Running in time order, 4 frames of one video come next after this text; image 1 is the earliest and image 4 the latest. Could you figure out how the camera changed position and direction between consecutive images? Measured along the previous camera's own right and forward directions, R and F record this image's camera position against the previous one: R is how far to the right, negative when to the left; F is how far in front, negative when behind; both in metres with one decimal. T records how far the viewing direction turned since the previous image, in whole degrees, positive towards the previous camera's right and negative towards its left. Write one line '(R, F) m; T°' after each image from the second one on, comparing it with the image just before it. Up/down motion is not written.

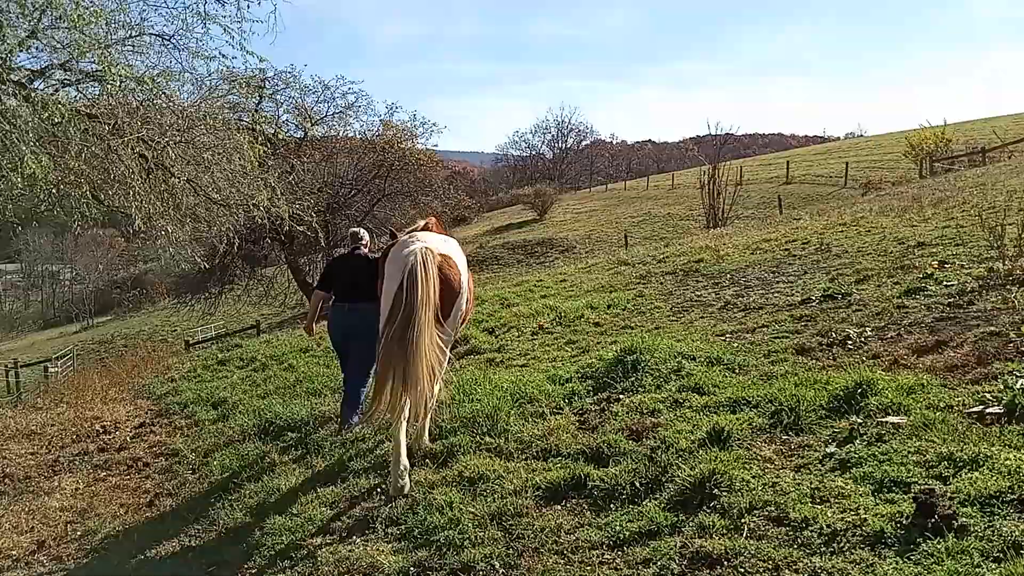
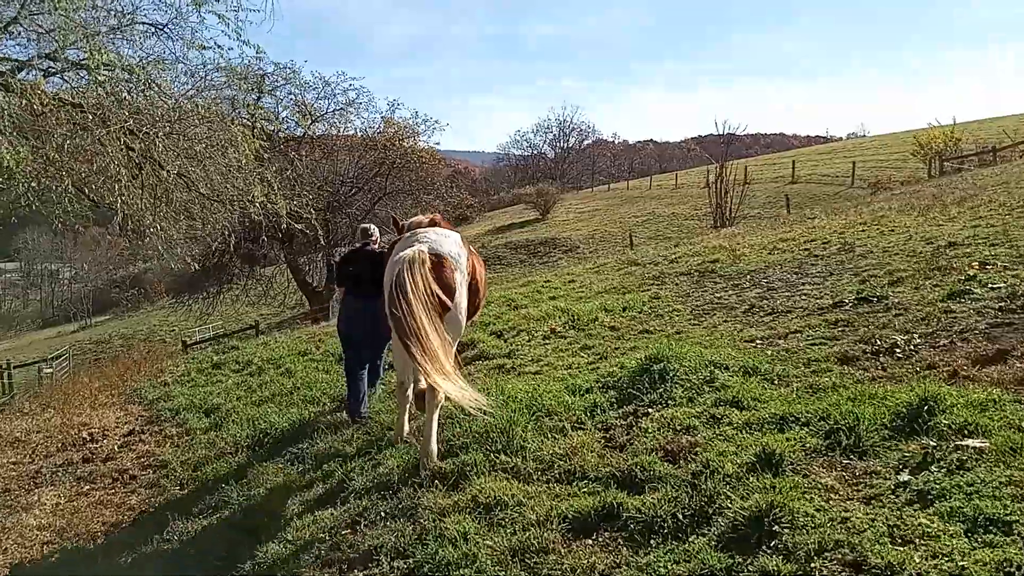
(-0.1, +0.5) m; 0°
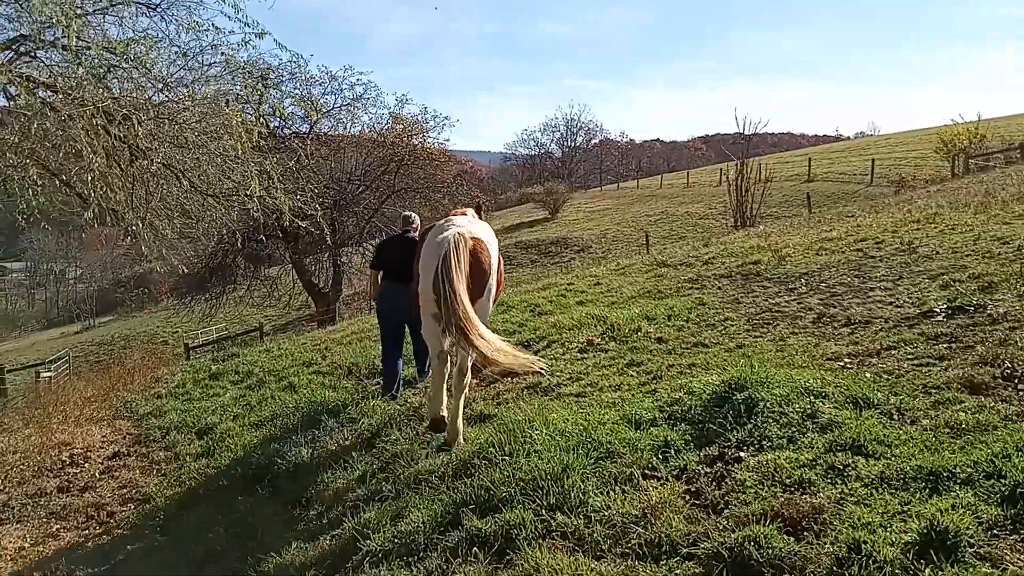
(-0.2, +0.9) m; 0°
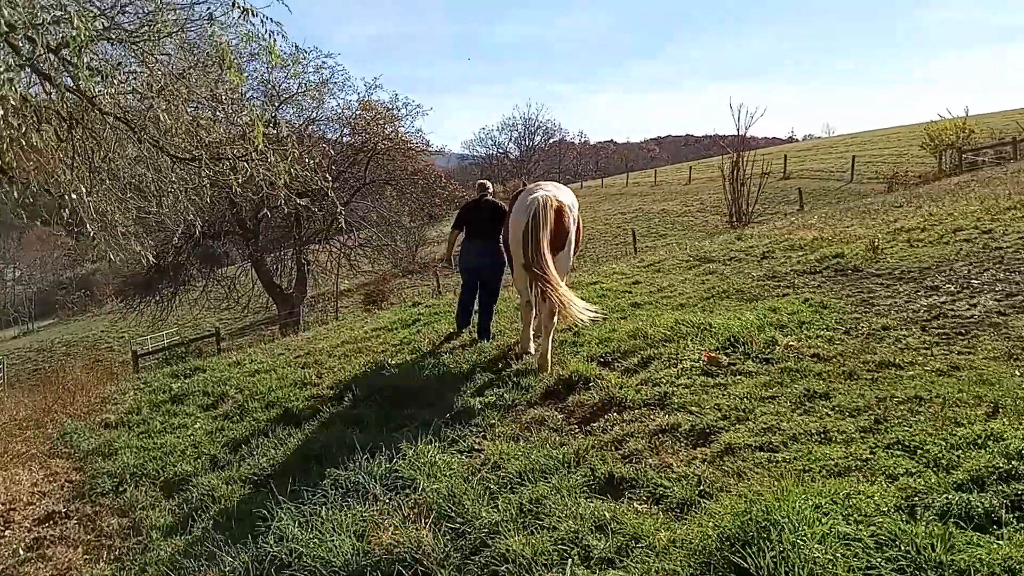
(-0.8, +1.9) m; +3°
